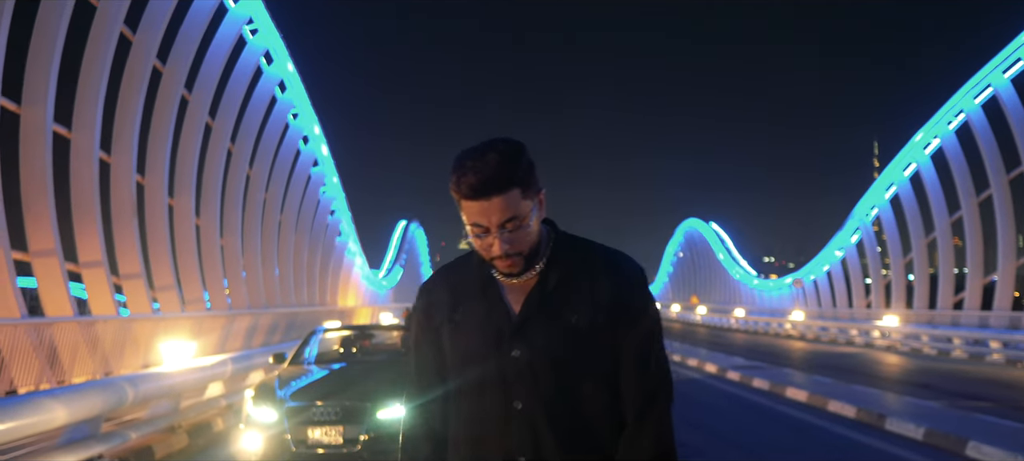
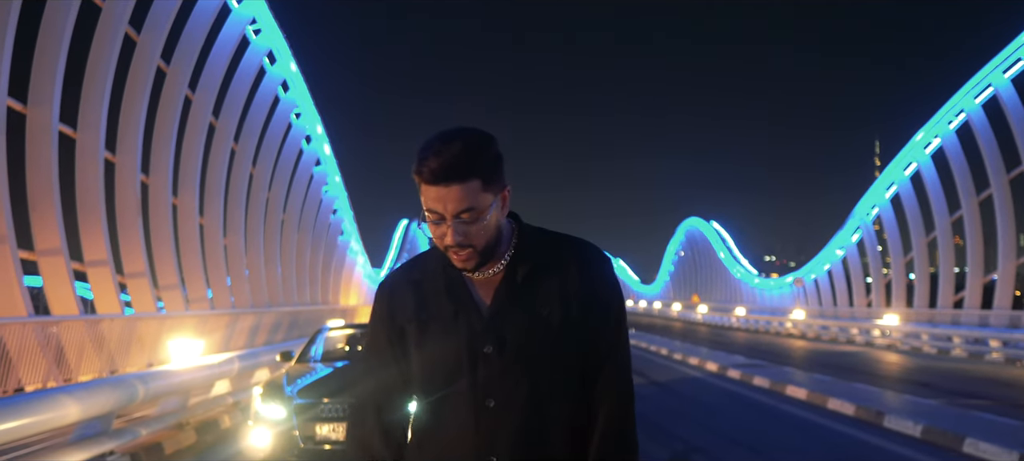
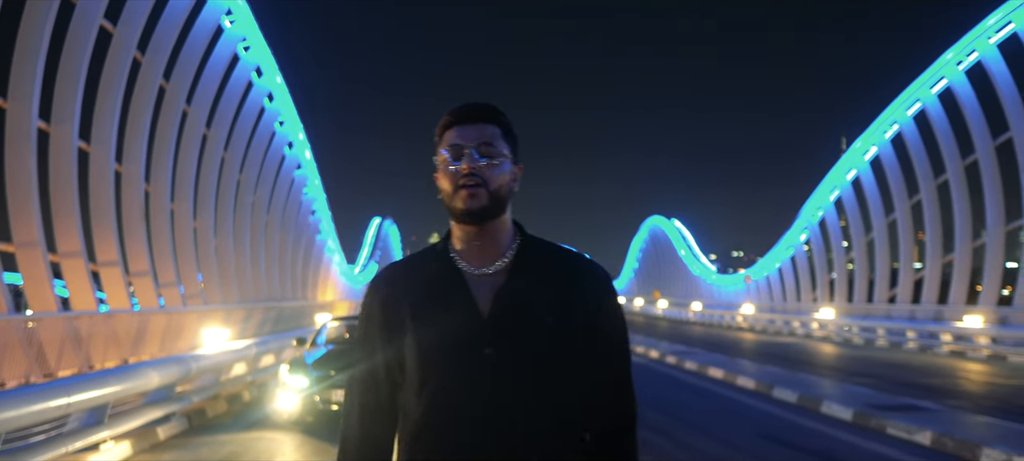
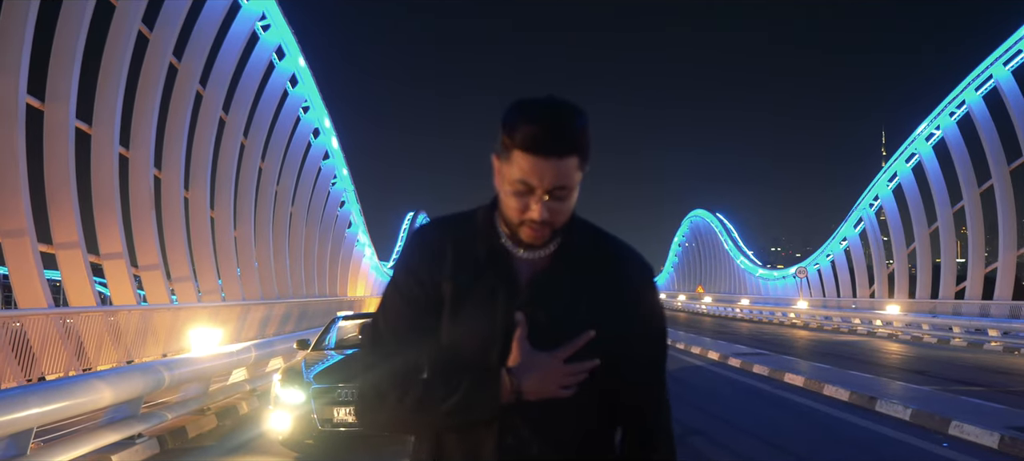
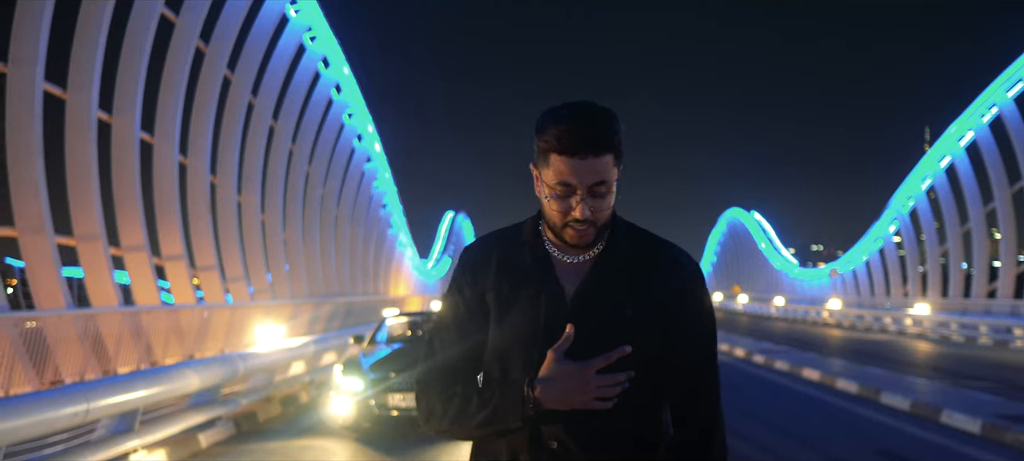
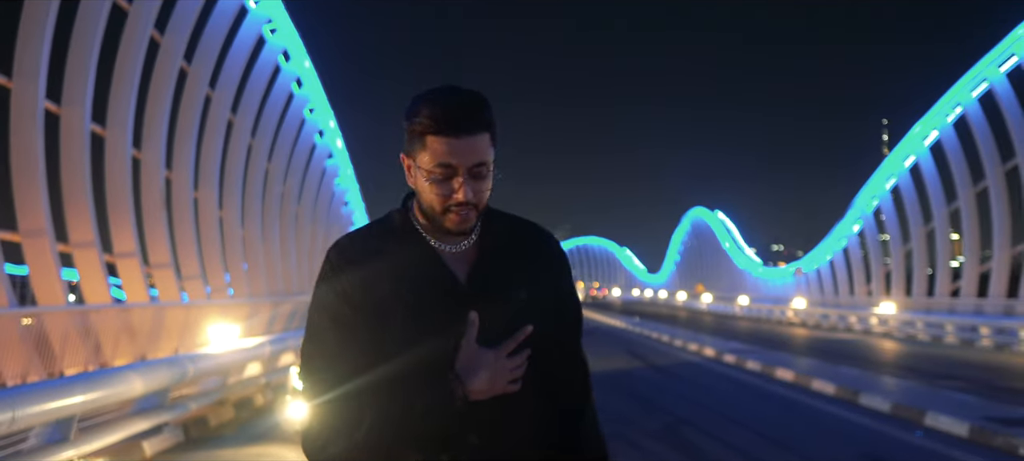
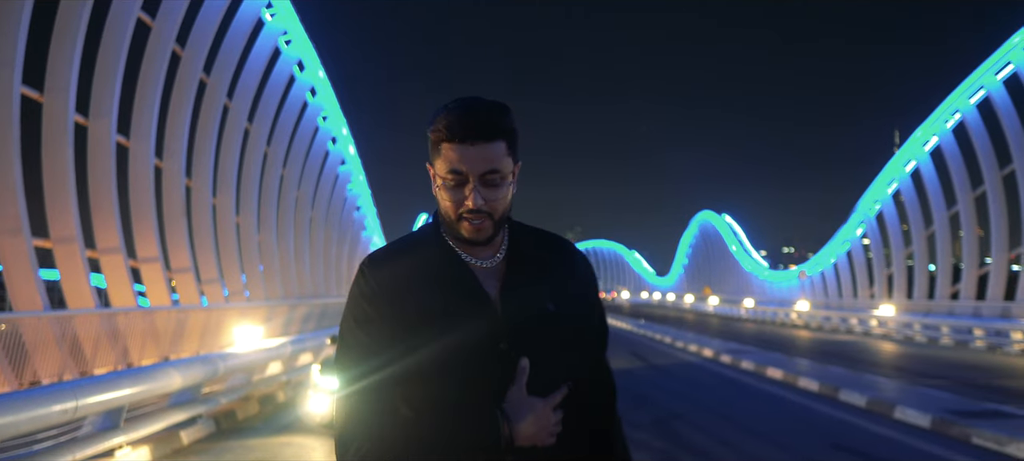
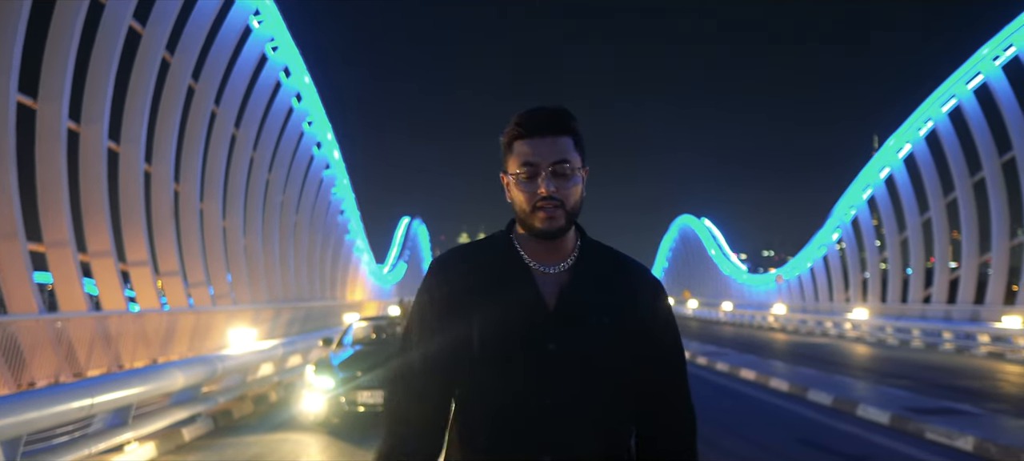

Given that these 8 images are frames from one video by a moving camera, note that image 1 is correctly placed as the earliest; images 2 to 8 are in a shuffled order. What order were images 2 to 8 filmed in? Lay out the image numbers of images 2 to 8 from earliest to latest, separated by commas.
2, 4, 6, 5, 7, 8, 3
